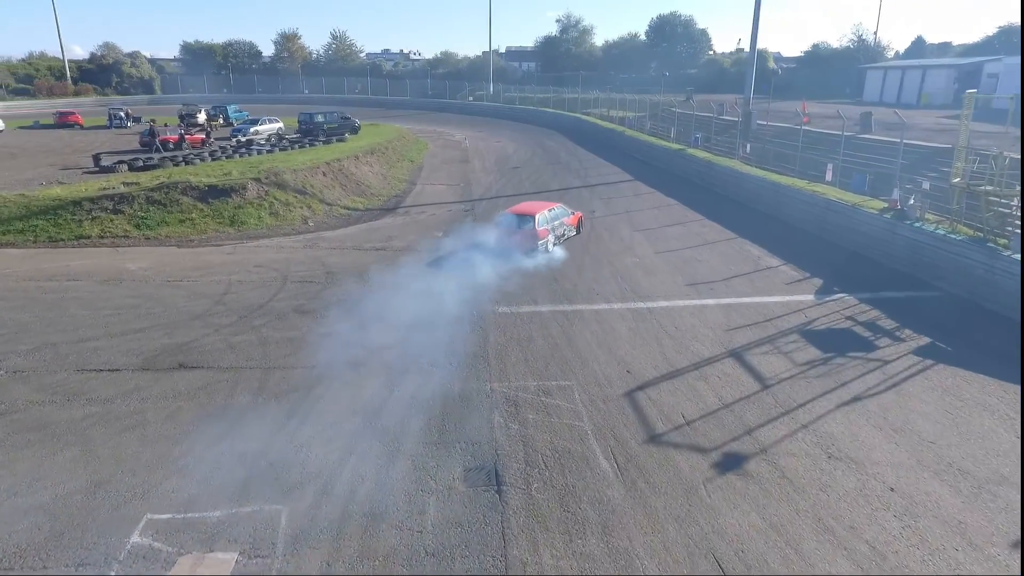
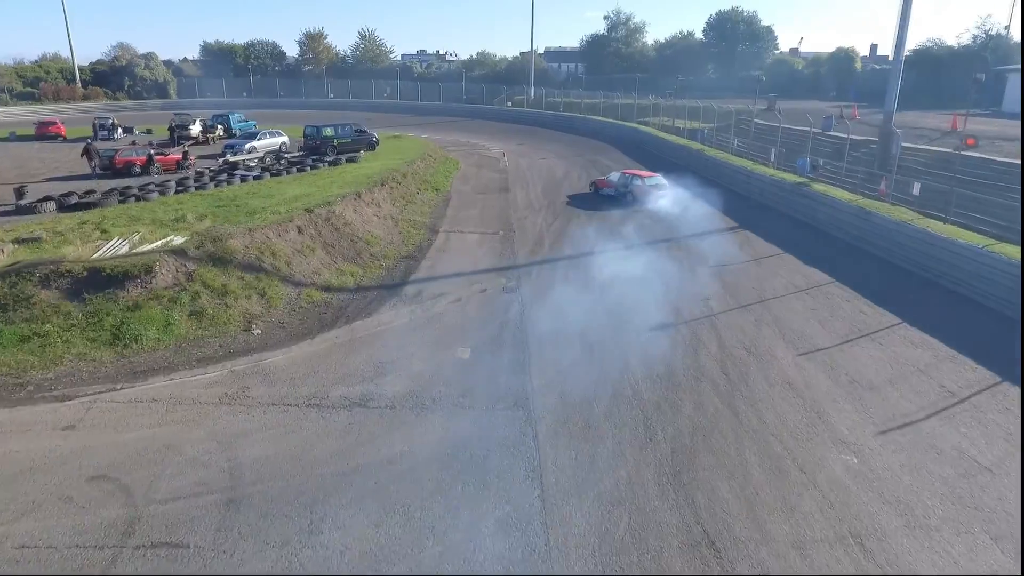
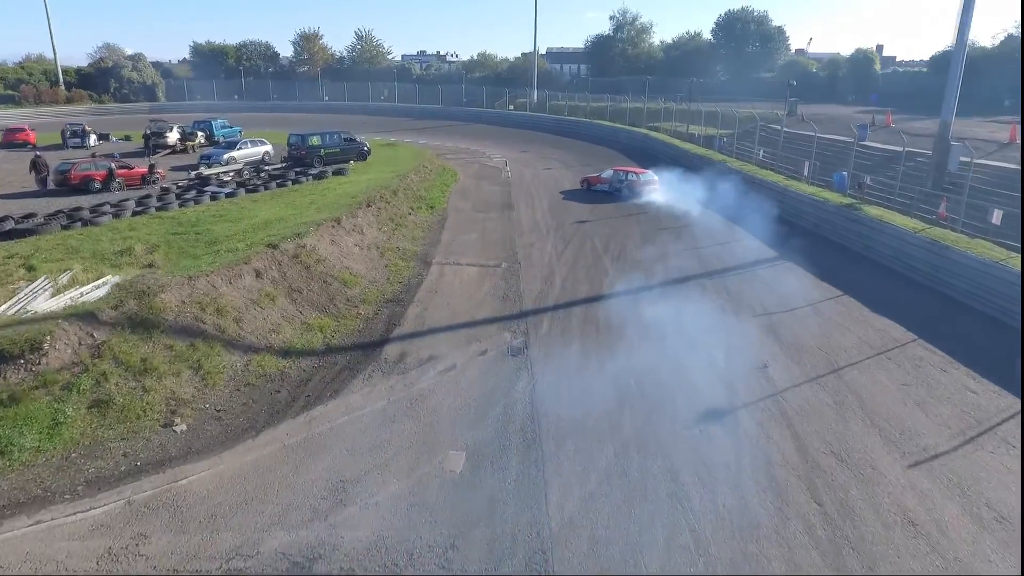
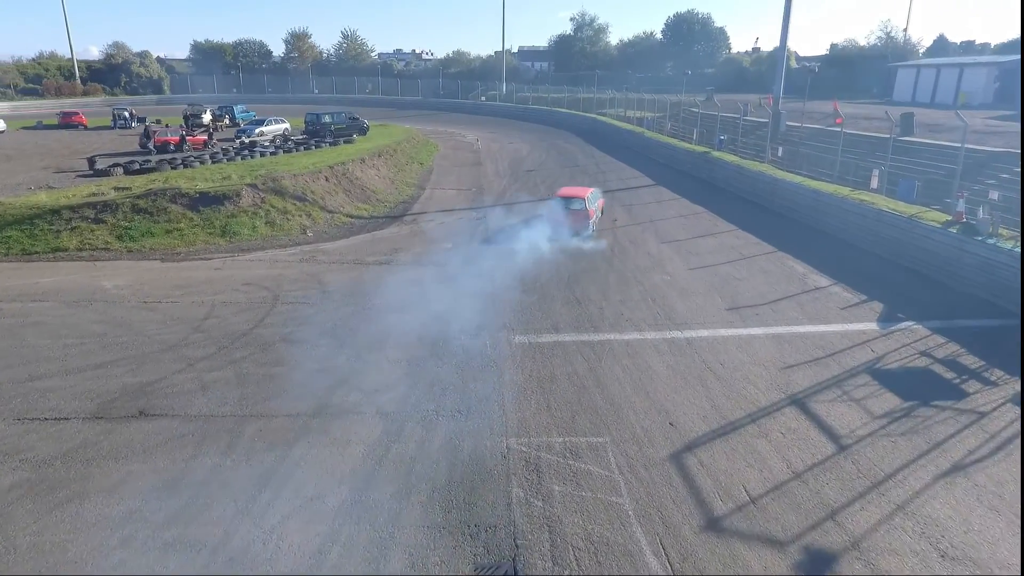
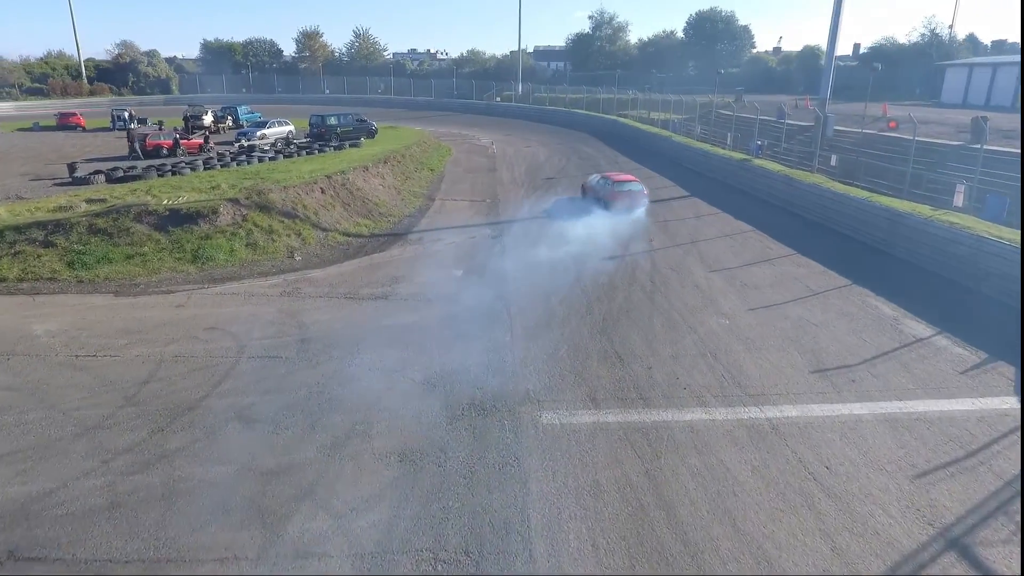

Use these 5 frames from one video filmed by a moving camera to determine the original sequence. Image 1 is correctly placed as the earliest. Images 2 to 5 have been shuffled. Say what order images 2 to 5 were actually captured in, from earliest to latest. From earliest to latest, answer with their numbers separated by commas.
4, 5, 2, 3
